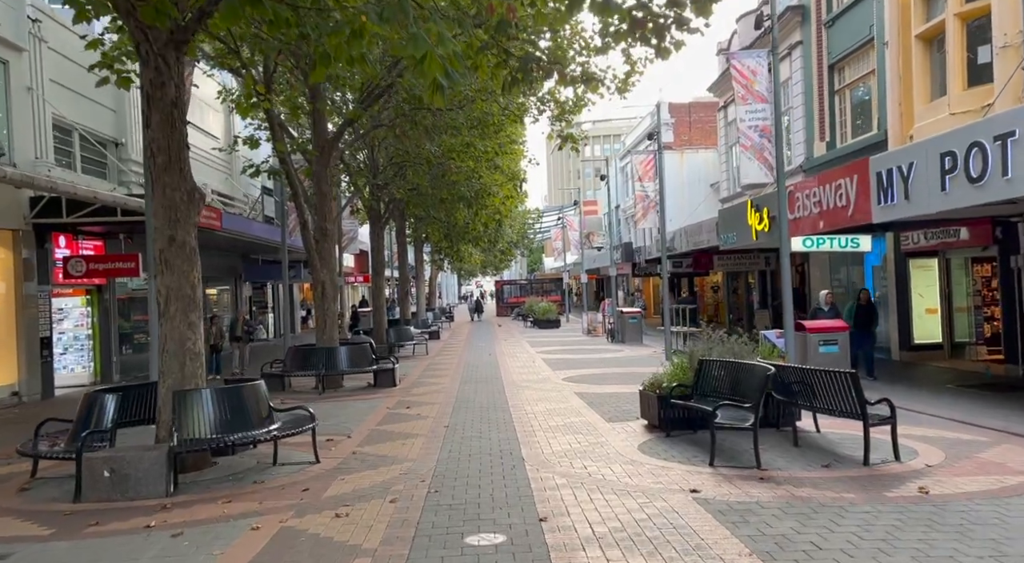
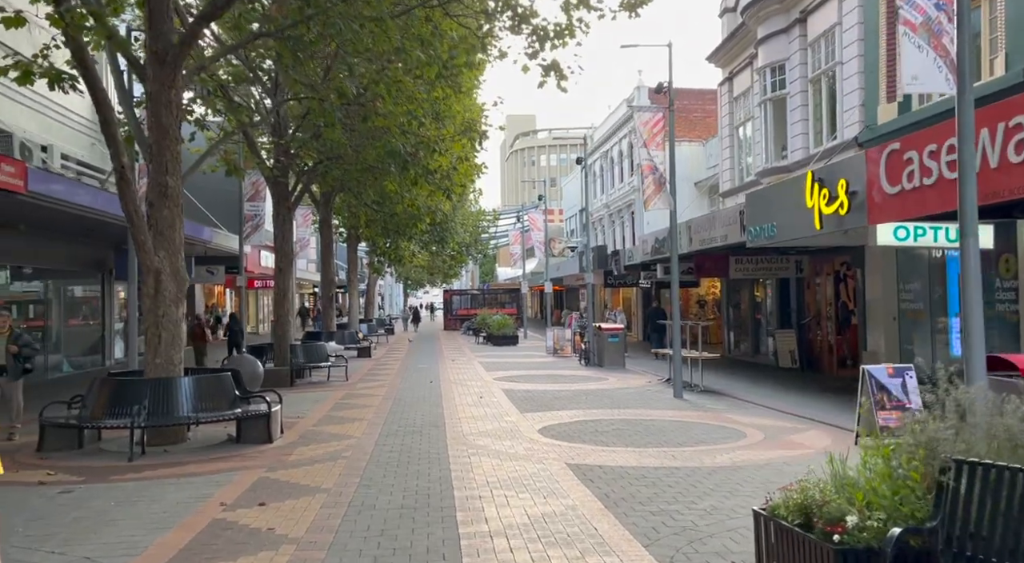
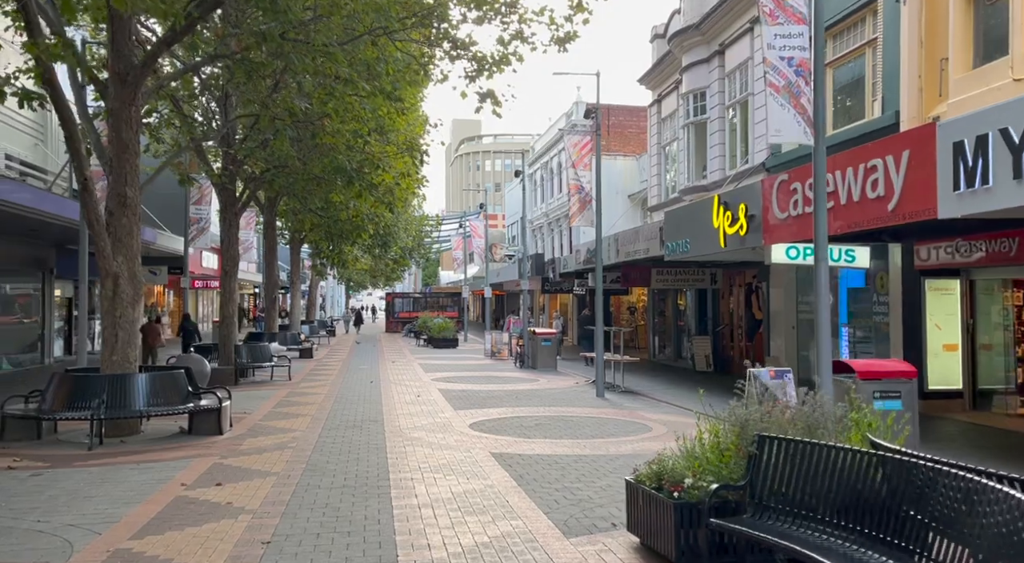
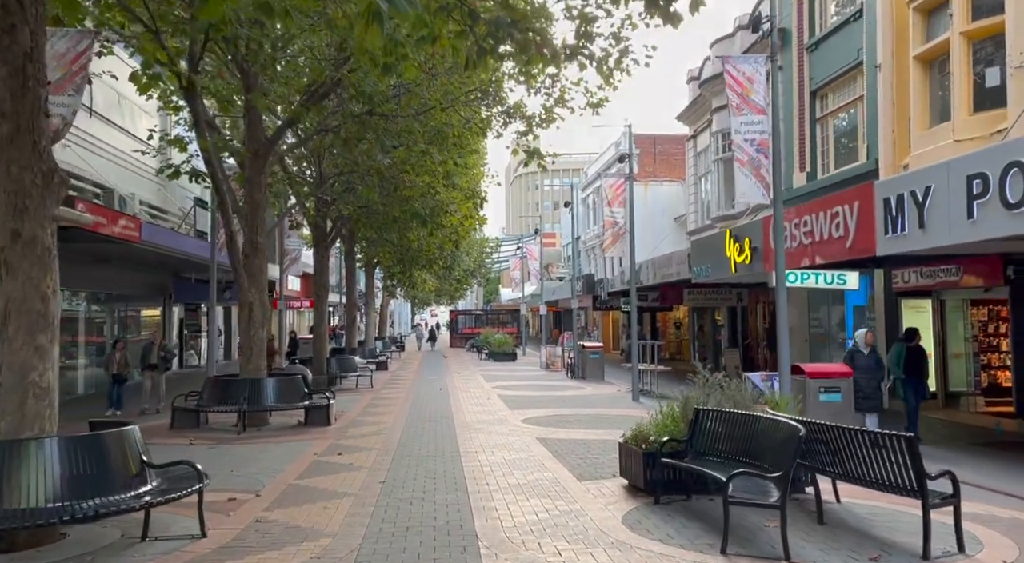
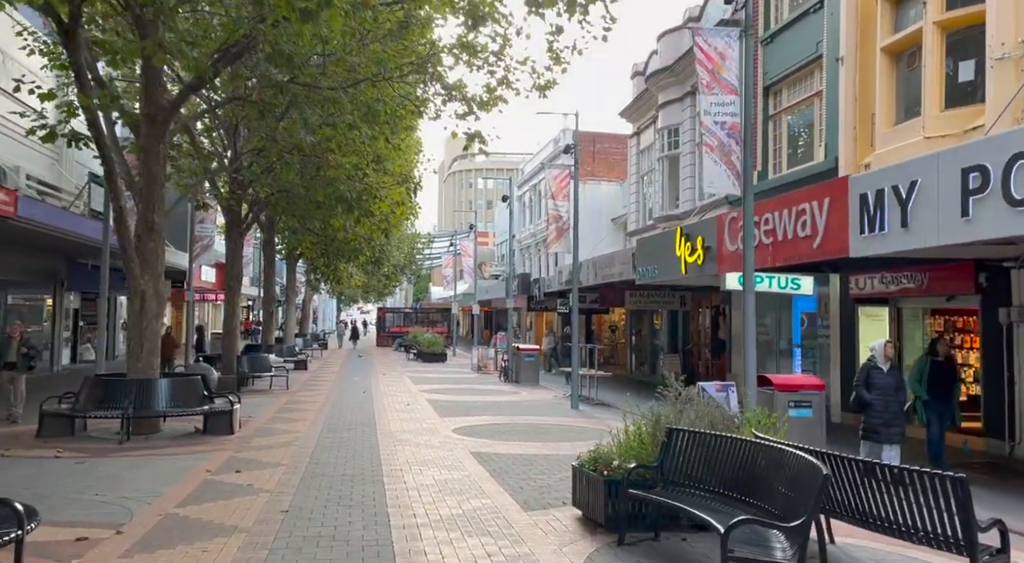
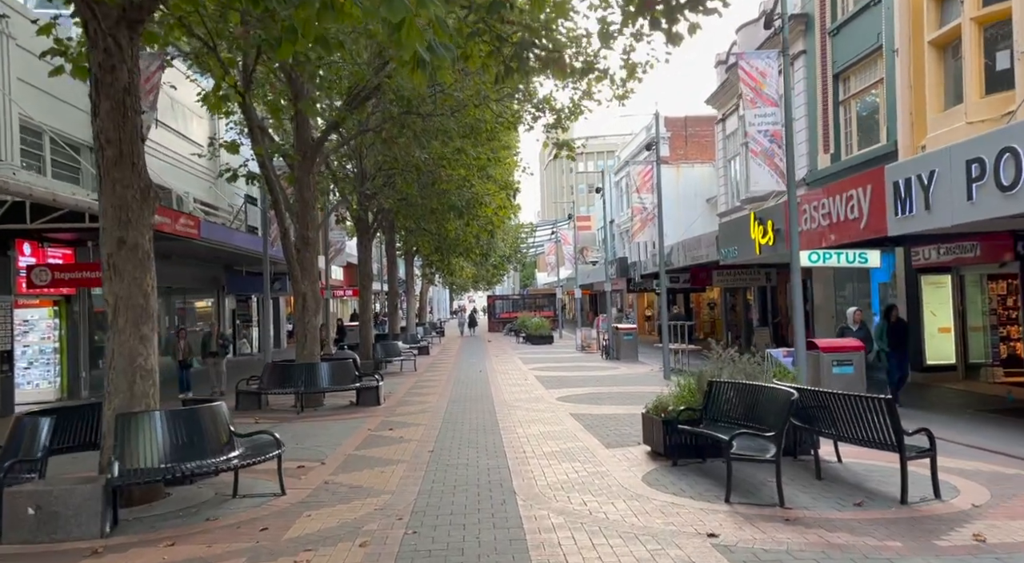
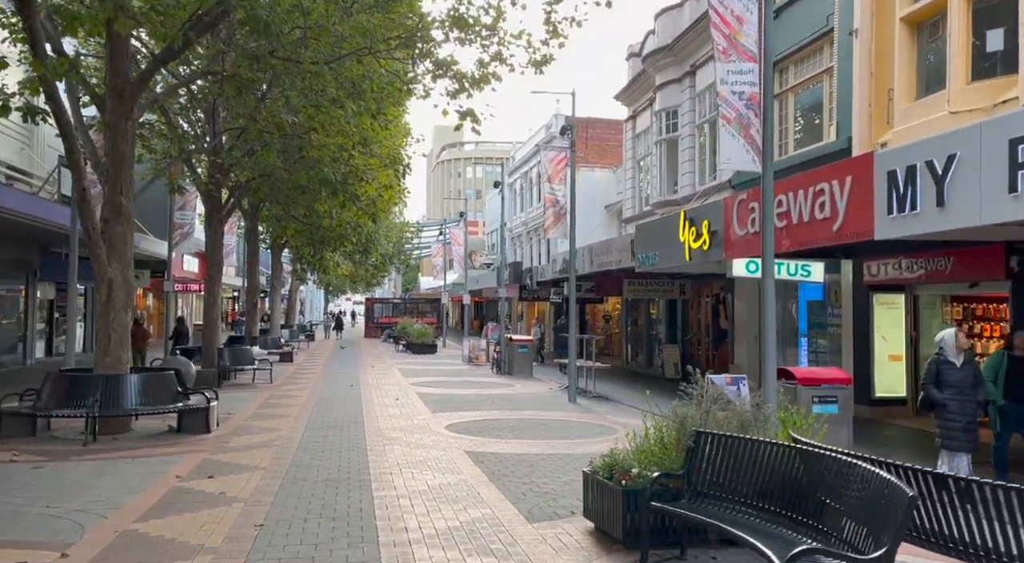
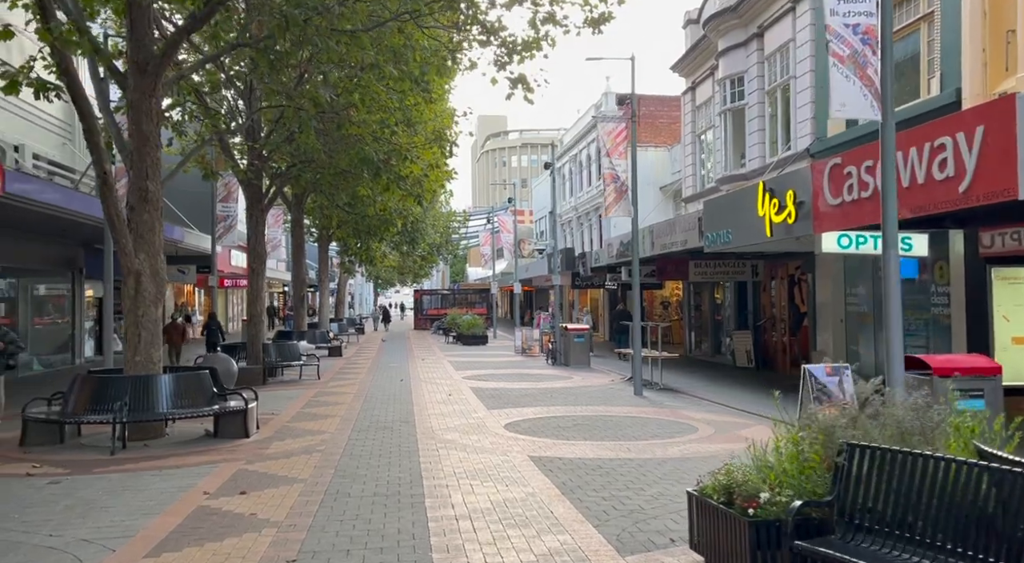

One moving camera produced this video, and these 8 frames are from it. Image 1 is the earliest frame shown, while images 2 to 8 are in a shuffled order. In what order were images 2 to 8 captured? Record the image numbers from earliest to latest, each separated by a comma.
6, 4, 5, 7, 3, 8, 2
